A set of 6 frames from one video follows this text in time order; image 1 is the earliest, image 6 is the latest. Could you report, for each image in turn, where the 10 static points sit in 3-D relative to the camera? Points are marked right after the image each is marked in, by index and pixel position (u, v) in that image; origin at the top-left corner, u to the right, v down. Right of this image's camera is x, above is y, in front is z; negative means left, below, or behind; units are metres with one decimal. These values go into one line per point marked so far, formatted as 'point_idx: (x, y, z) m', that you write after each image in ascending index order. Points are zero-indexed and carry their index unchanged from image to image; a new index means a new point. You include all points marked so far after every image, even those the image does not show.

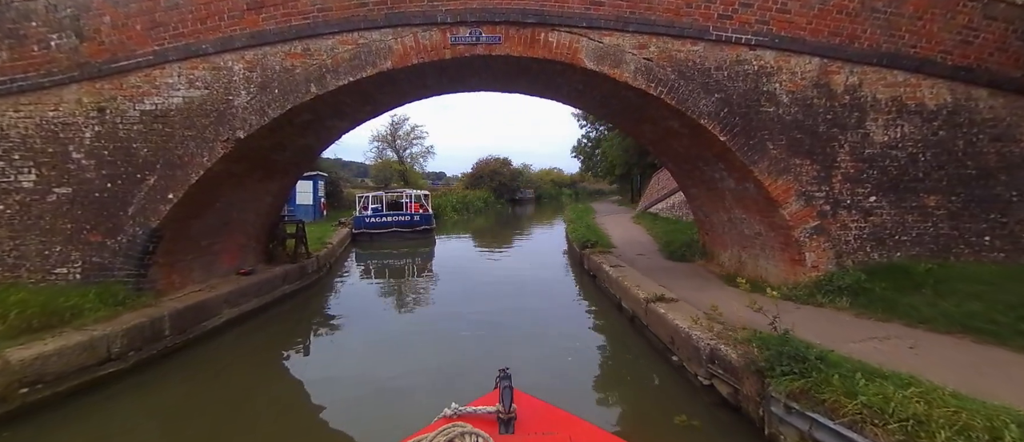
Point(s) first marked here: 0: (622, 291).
0: (+1.7, -1.0, +5.8) m
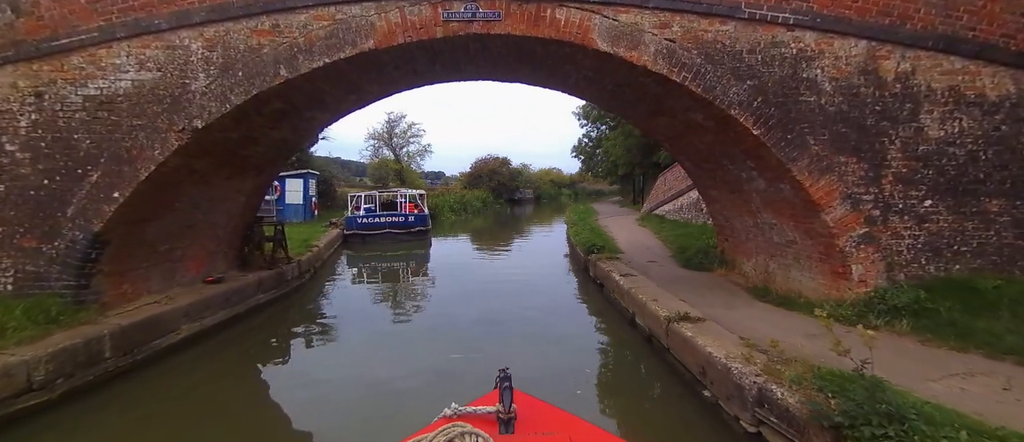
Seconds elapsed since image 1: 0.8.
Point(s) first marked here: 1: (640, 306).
0: (+1.7, -1.1, +5.1) m
1: (+1.6, -1.1, +4.9) m
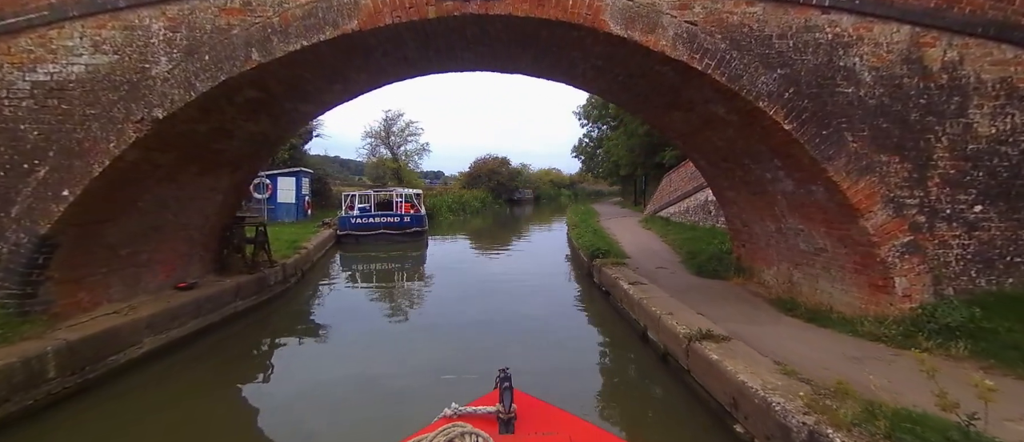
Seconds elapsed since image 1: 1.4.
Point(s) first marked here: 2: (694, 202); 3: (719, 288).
0: (+1.6, -1.2, +4.6) m
1: (+1.6, -1.1, +4.4) m
2: (+5.1, +0.5, +10.8) m
3: (+2.9, -0.9, +5.3) m
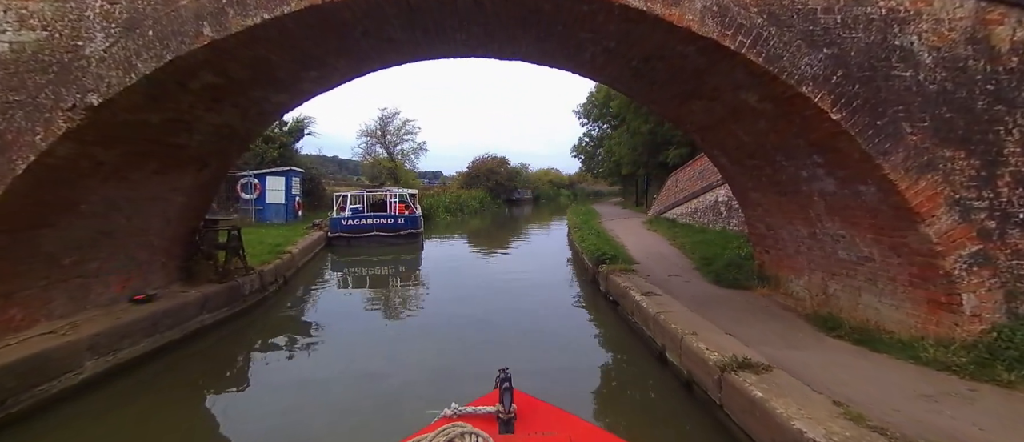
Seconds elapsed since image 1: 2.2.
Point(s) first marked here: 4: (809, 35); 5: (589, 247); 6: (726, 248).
0: (+1.6, -1.2, +4.0) m
1: (+1.6, -1.2, +3.9) m
2: (+5.1, +0.5, +10.3) m
3: (+2.8, -1.0, +4.7) m
4: (+2.5, +1.6, +3.3) m
5: (+1.7, -0.6, +8.7) m
6: (+3.9, -0.5, +7.0) m
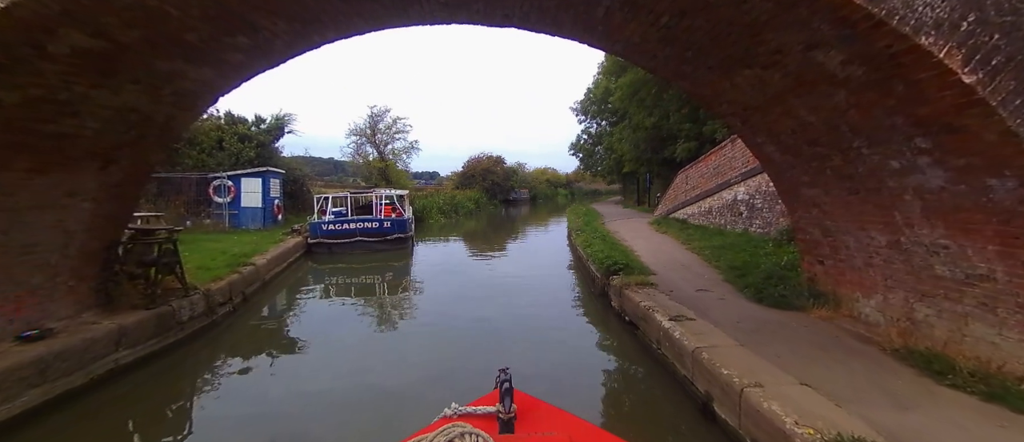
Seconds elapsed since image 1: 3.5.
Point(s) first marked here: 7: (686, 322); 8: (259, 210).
0: (+1.6, -1.3, +3.0) m
1: (+1.6, -1.3, +2.9) m
2: (+5.0, +0.5, +9.3) m
3: (+2.8, -1.0, +3.8) m
4: (+2.5, +1.5, +2.3) m
5: (+1.7, -0.7, +7.7) m
6: (+3.8, -0.5, +6.0) m
7: (+1.8, -1.0, +4.0) m
8: (-8.6, +0.4, +13.1) m
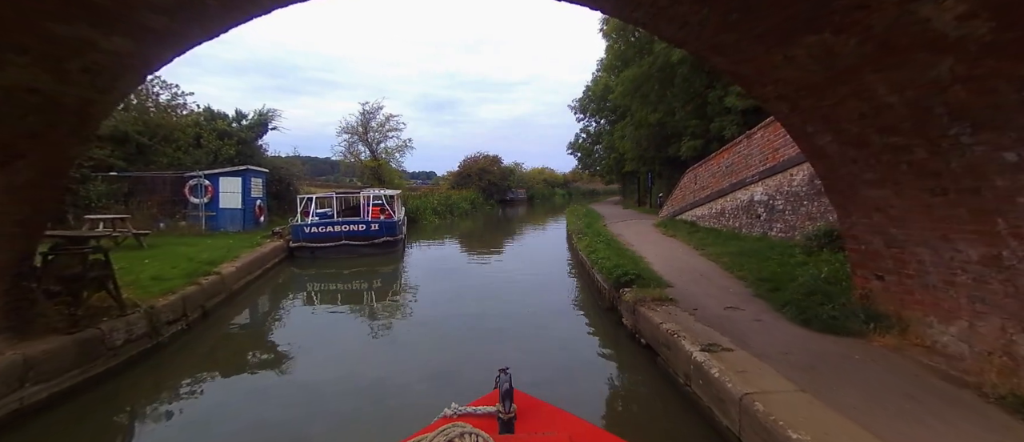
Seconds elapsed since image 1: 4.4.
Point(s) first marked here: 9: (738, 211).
0: (+1.6, -1.3, +2.3) m
1: (+1.6, -1.3, +2.1) m
2: (+4.9, +0.4, +8.6) m
3: (+2.8, -1.1, +3.1) m
4: (+2.4, +1.5, +1.6) m
5: (+1.6, -0.7, +7.0) m
6: (+3.8, -0.6, +5.3) m
7: (+1.8, -1.1, +3.3) m
8: (-8.7, +0.3, +12.3) m
9: (+4.9, +0.2, +8.4) m
